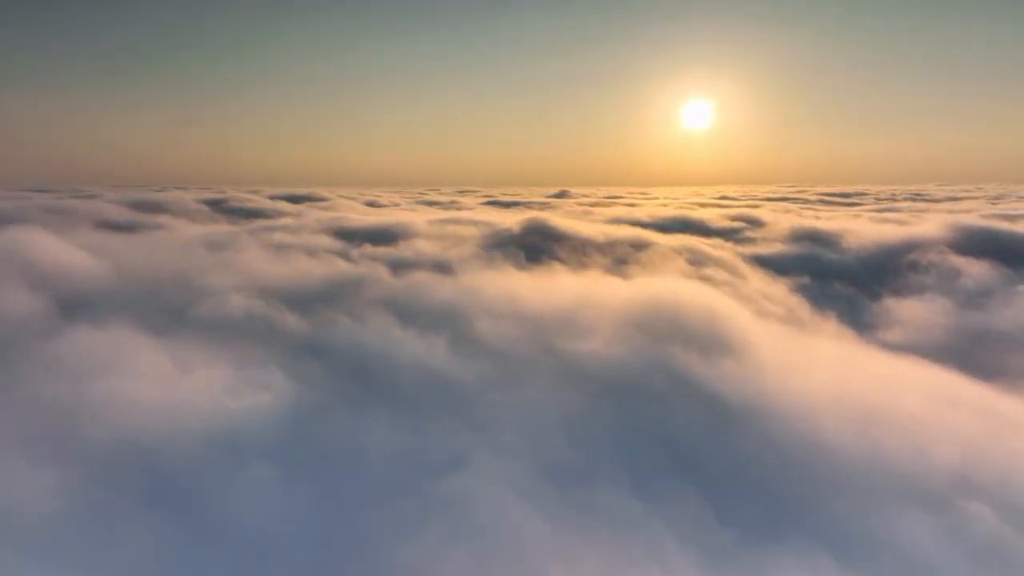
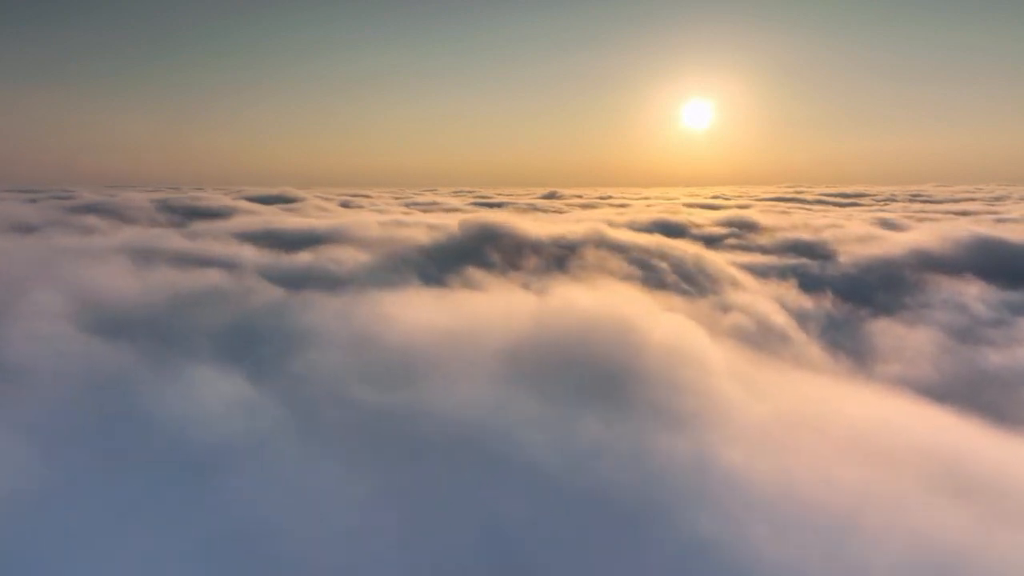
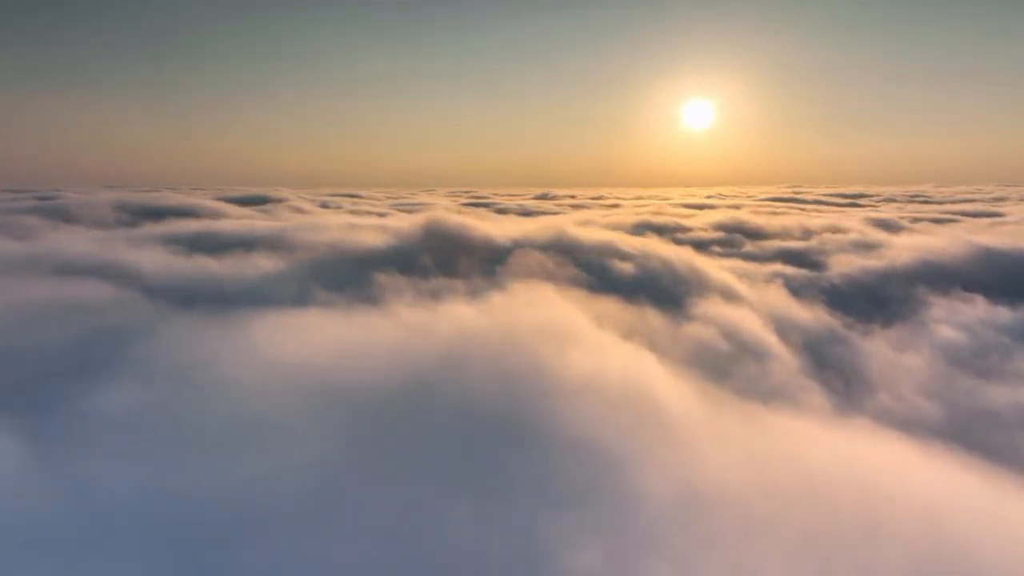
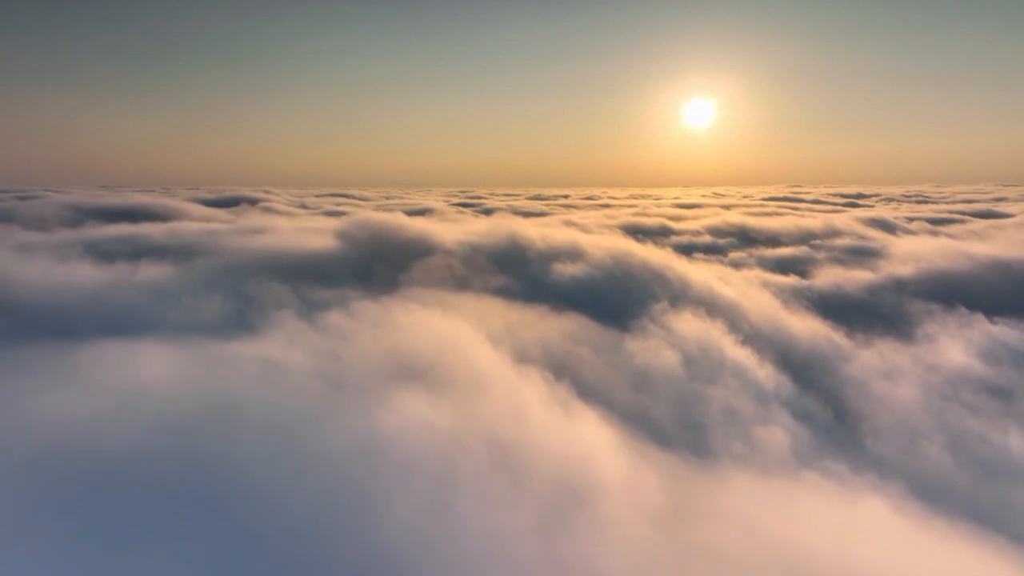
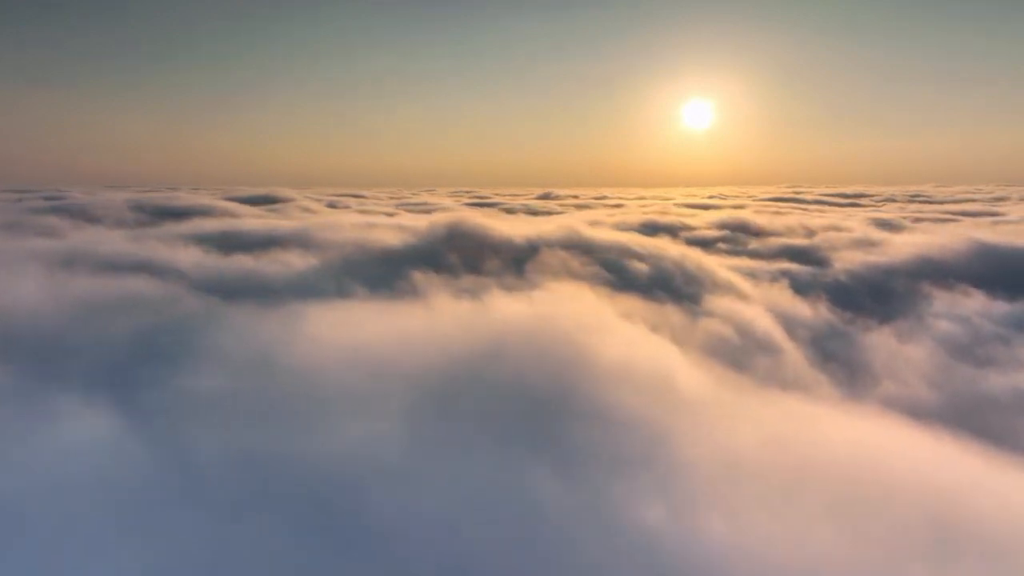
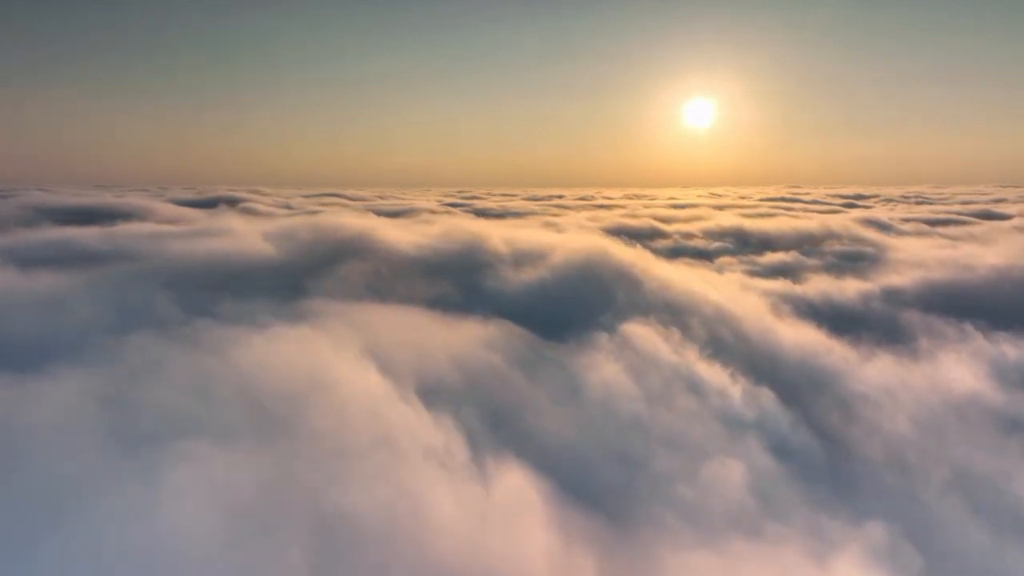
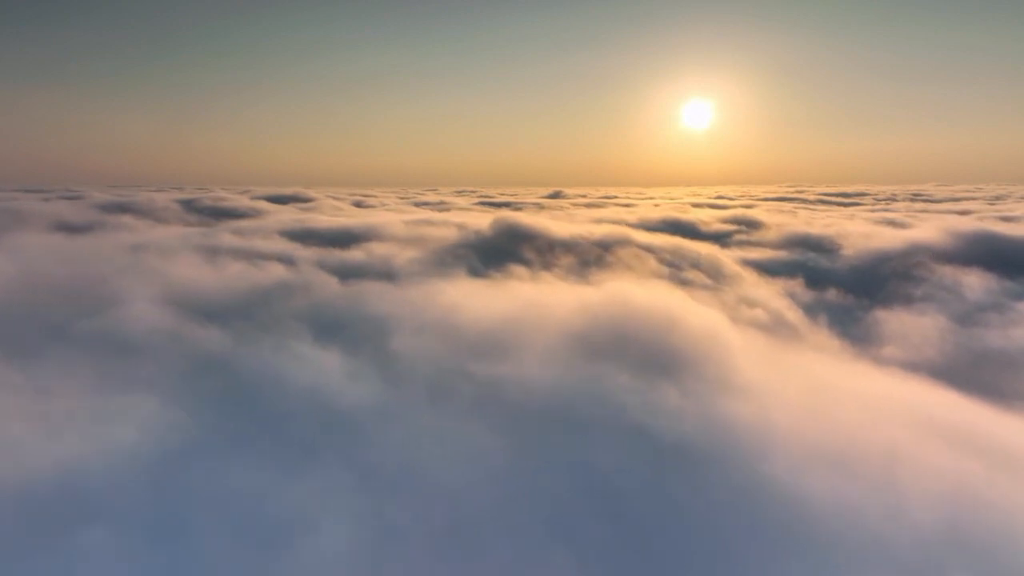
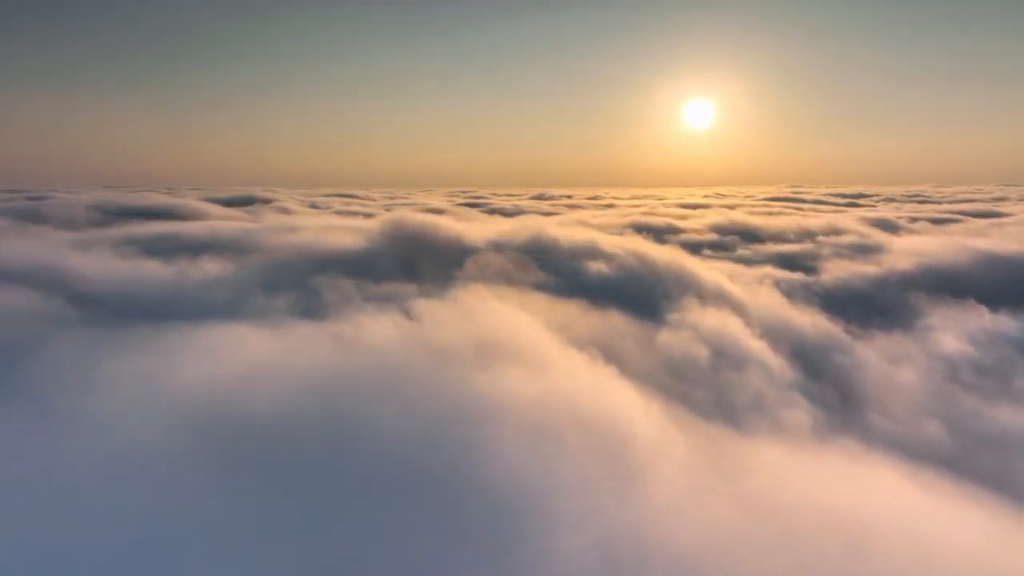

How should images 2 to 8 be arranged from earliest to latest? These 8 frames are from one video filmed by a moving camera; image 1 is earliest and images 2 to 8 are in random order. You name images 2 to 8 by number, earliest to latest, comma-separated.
7, 2, 5, 3, 8, 4, 6
